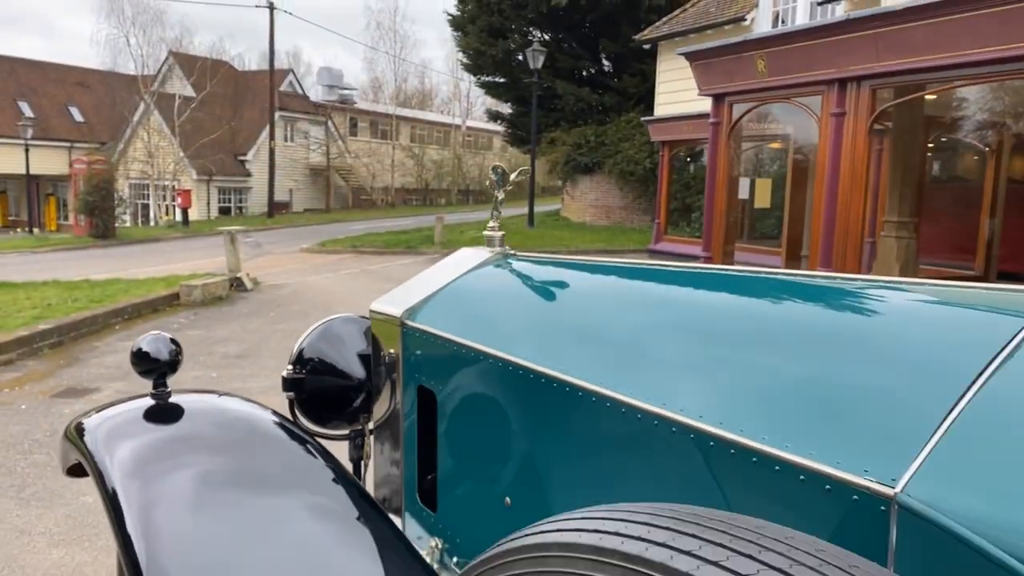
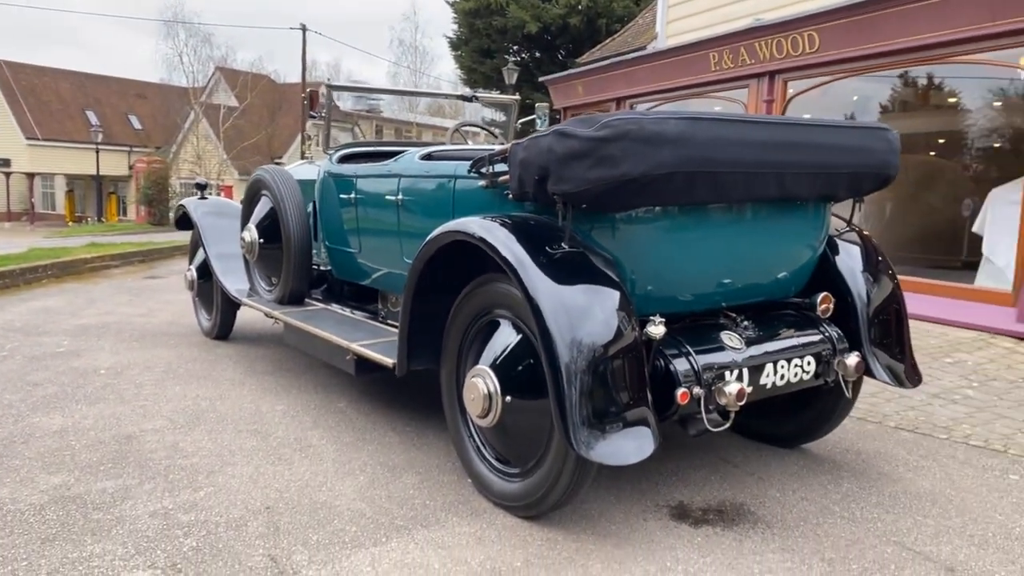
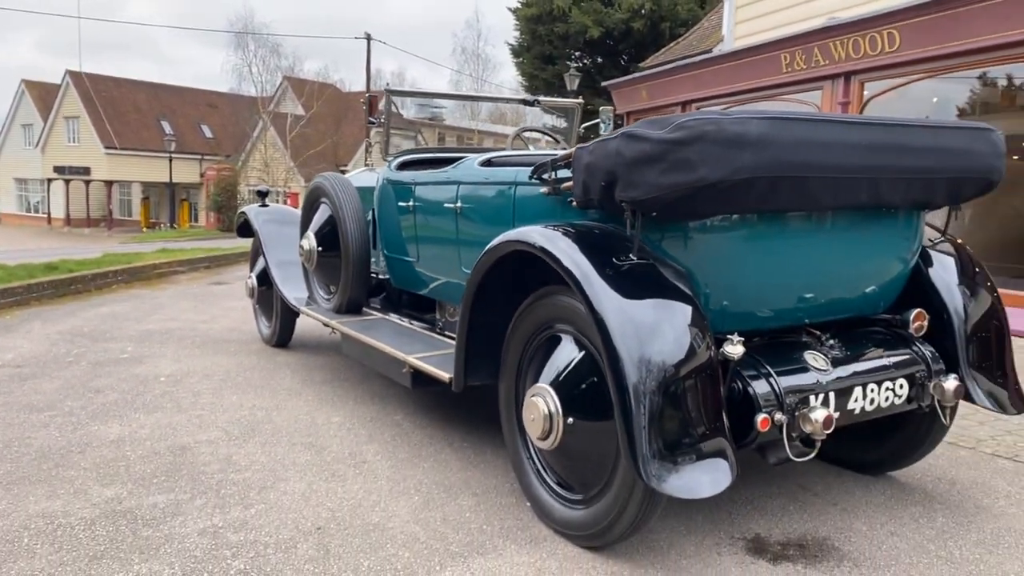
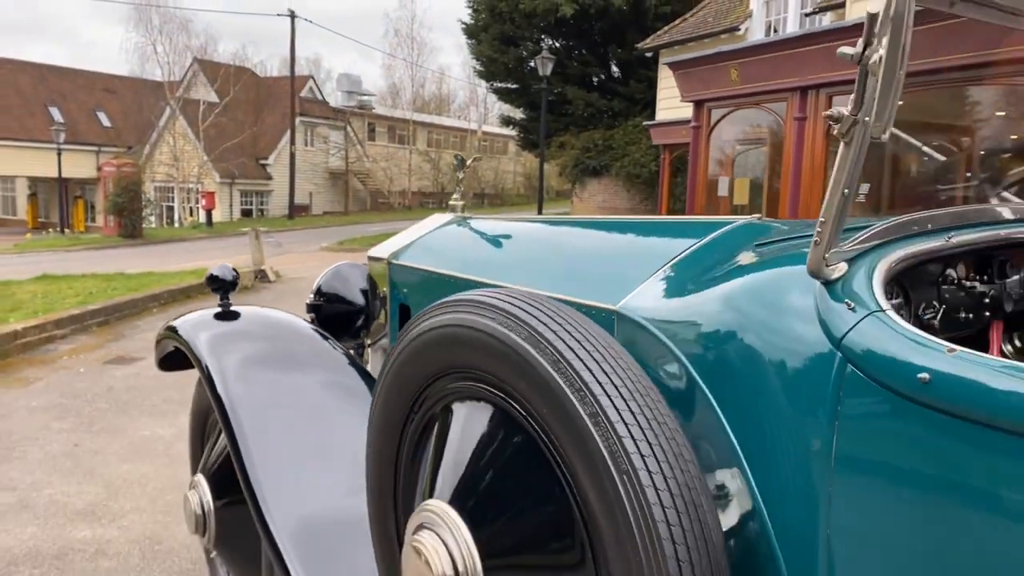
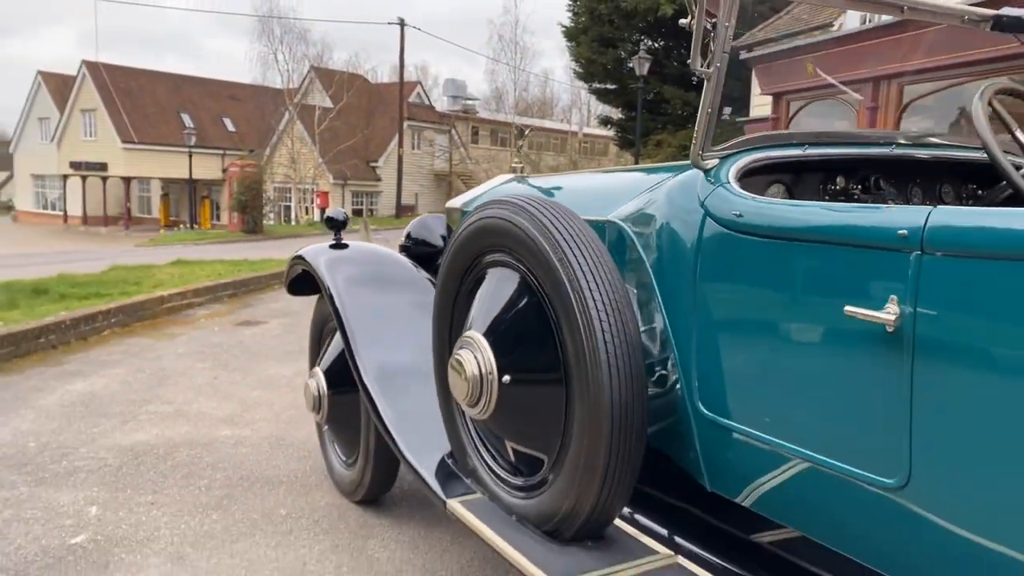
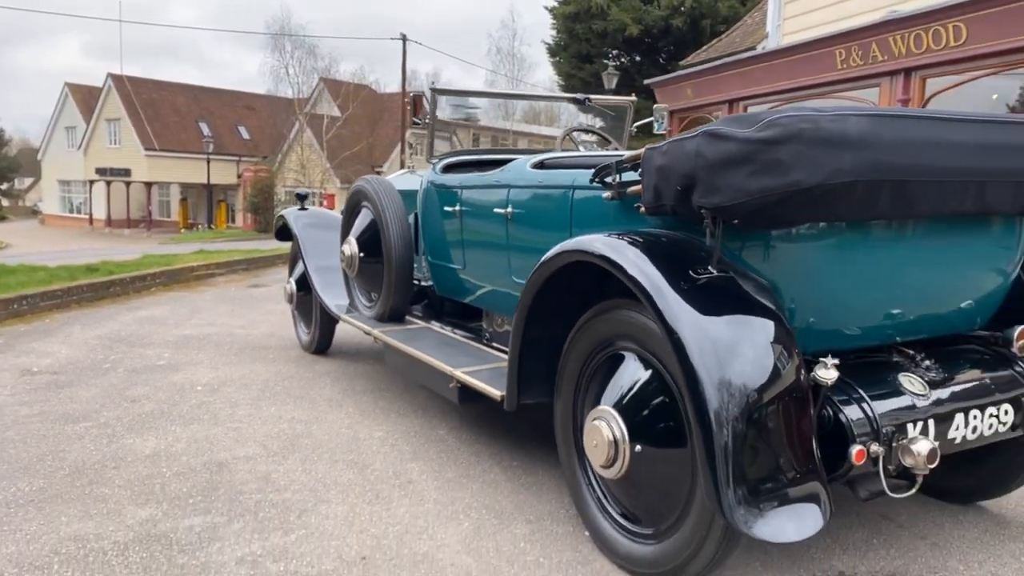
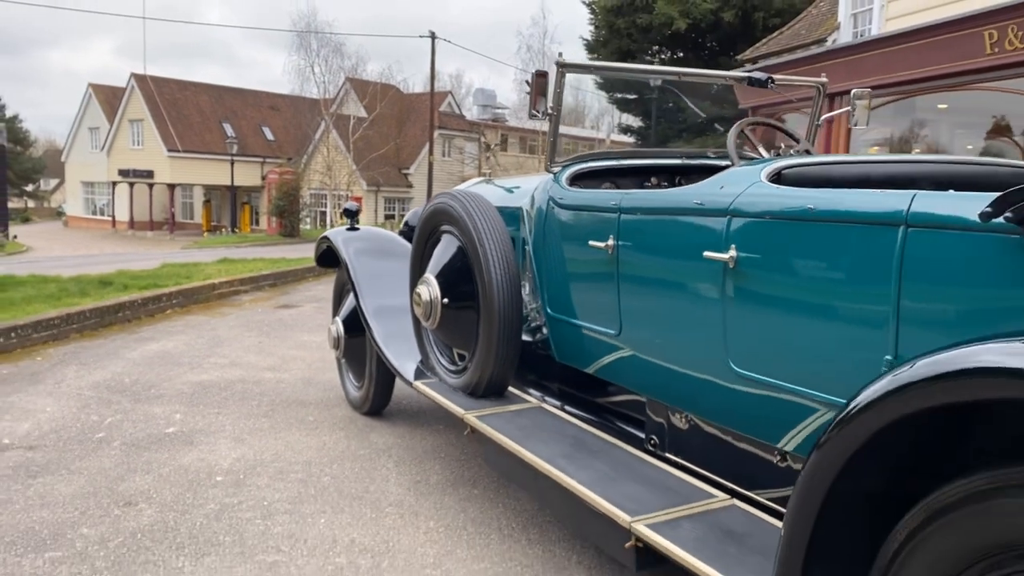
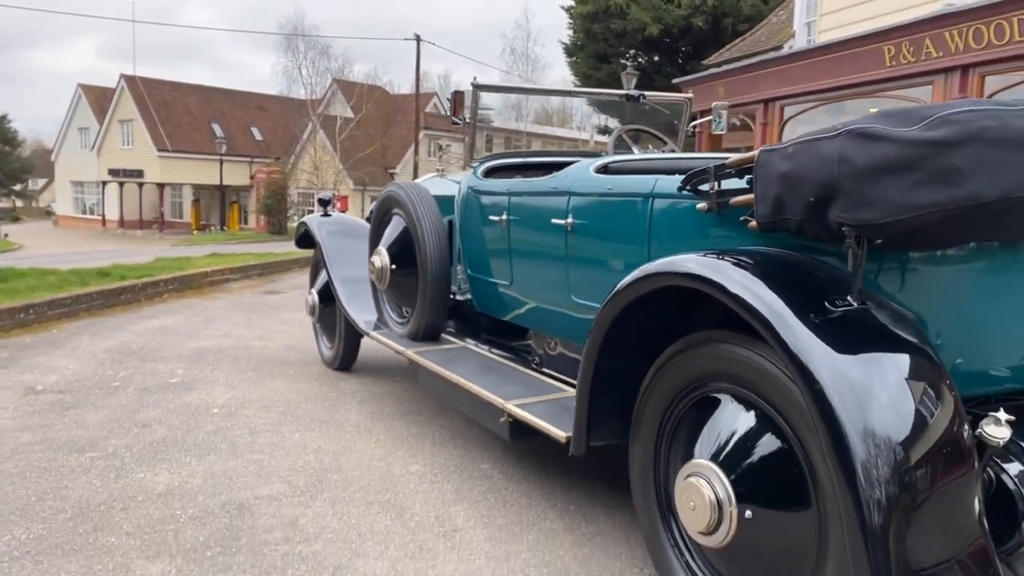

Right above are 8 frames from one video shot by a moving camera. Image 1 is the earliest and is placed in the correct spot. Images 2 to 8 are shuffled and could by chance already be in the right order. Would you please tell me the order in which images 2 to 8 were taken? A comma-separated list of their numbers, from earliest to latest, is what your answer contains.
4, 5, 7, 8, 6, 3, 2
